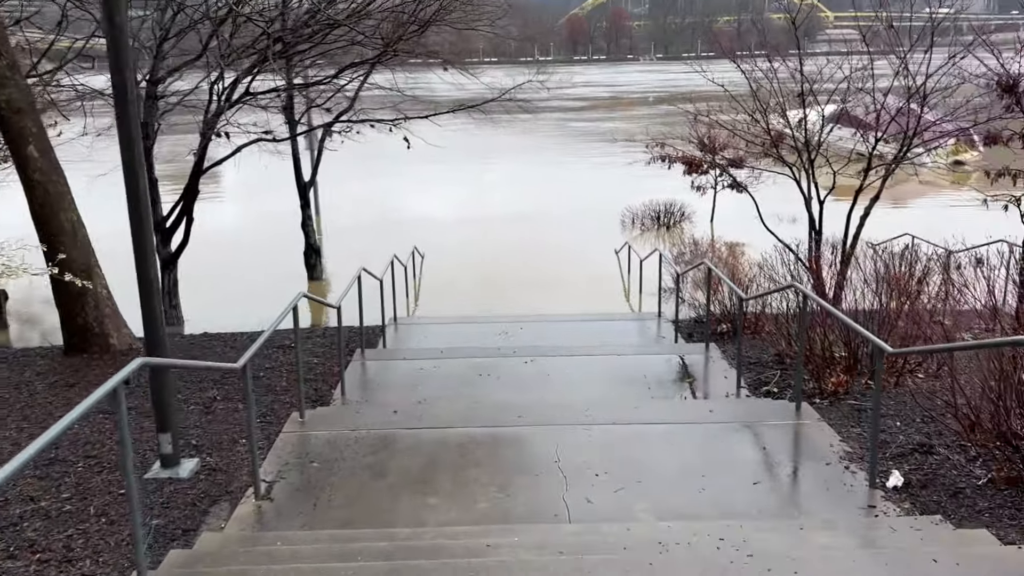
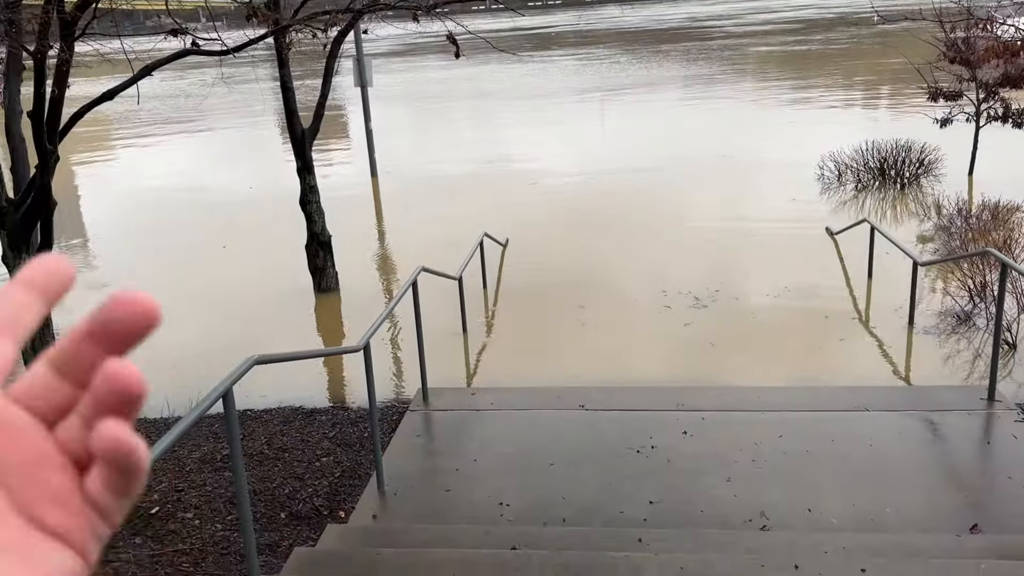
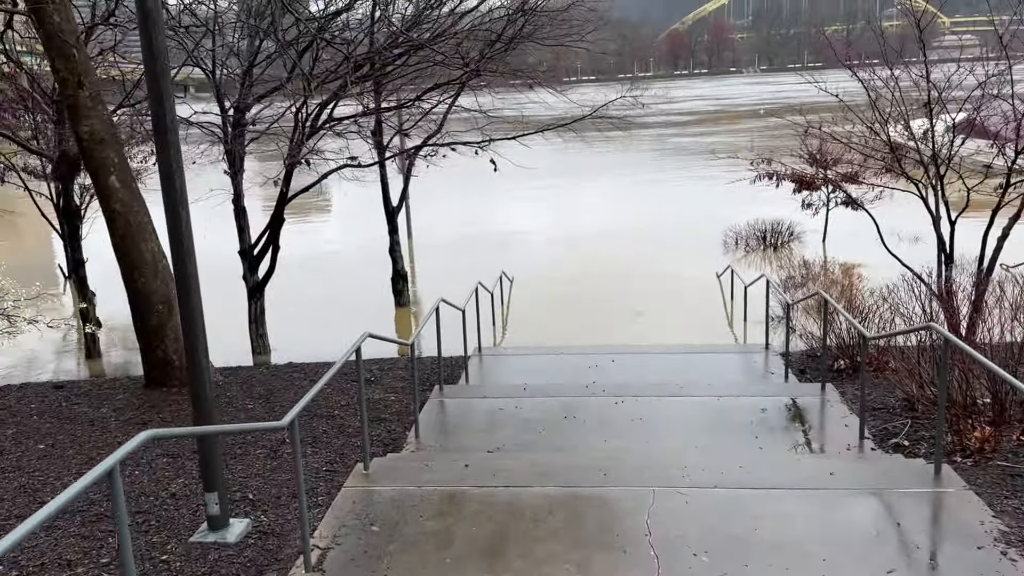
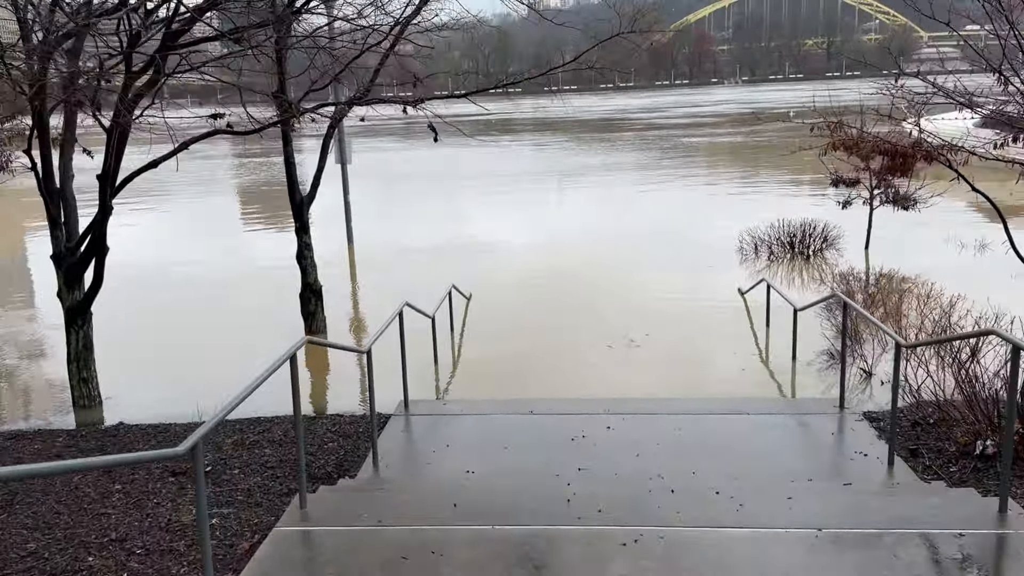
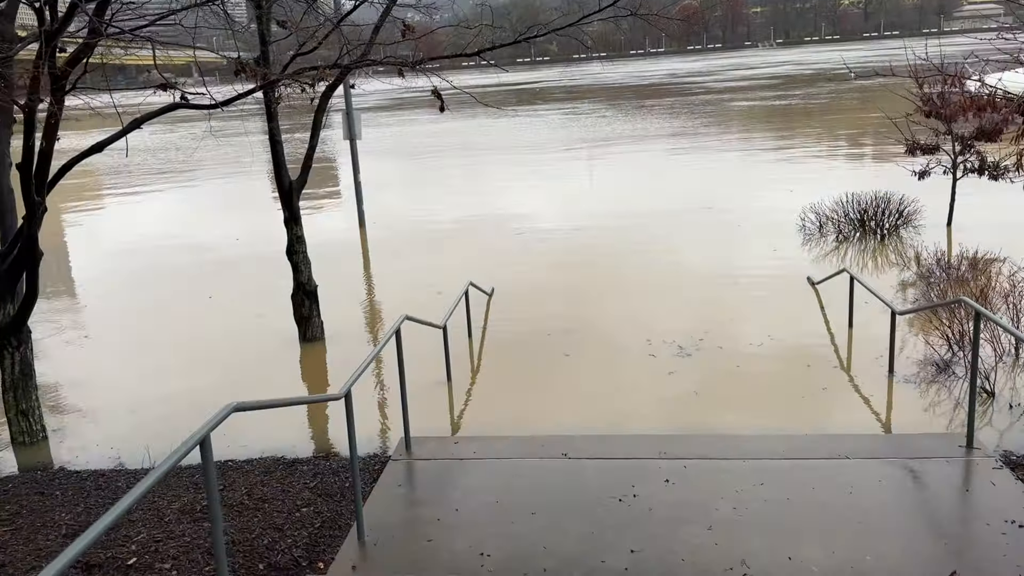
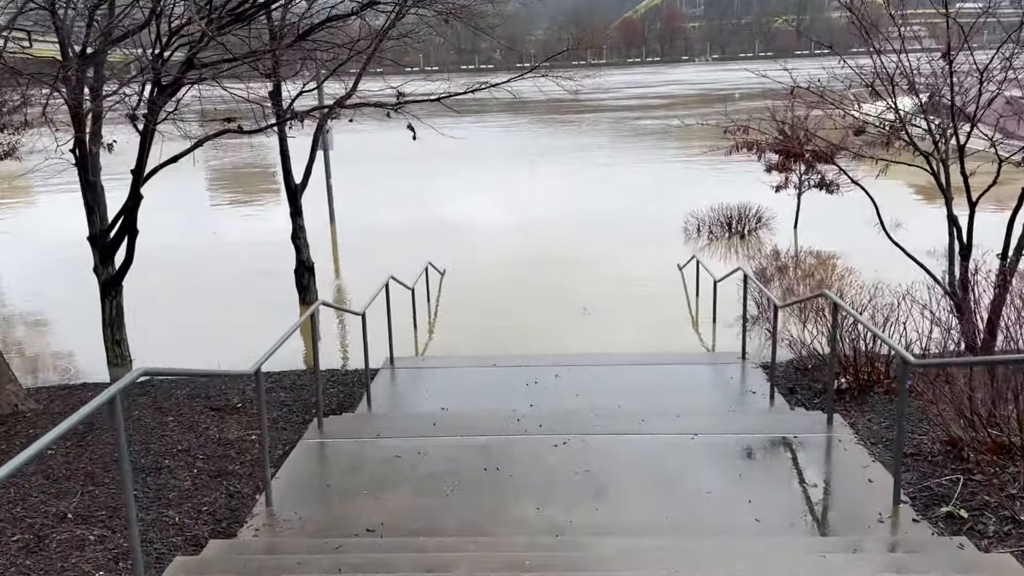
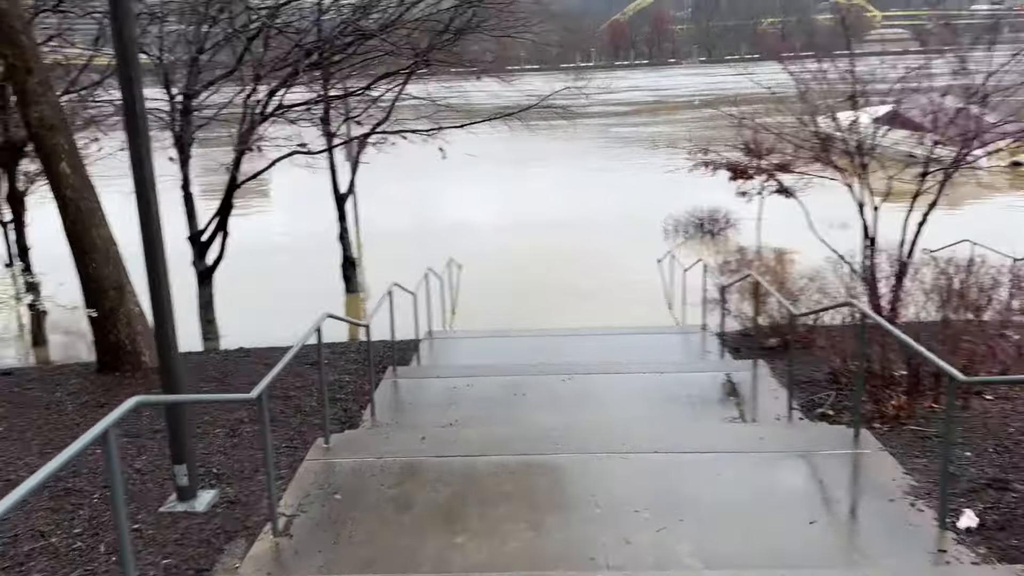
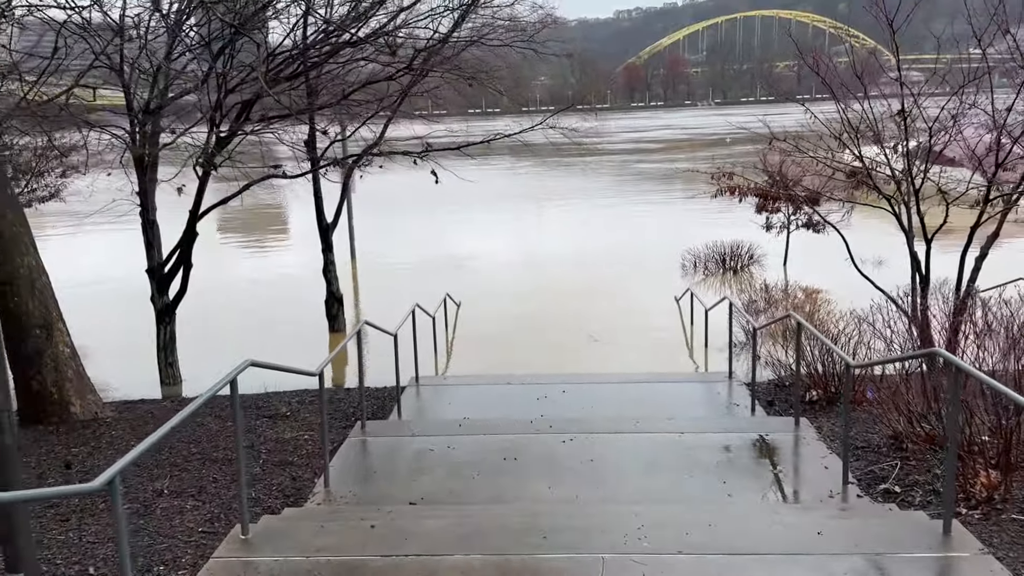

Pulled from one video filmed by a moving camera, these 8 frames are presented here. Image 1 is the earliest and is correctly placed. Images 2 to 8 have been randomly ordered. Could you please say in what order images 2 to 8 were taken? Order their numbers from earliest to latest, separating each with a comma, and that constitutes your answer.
7, 3, 8, 6, 4, 5, 2
